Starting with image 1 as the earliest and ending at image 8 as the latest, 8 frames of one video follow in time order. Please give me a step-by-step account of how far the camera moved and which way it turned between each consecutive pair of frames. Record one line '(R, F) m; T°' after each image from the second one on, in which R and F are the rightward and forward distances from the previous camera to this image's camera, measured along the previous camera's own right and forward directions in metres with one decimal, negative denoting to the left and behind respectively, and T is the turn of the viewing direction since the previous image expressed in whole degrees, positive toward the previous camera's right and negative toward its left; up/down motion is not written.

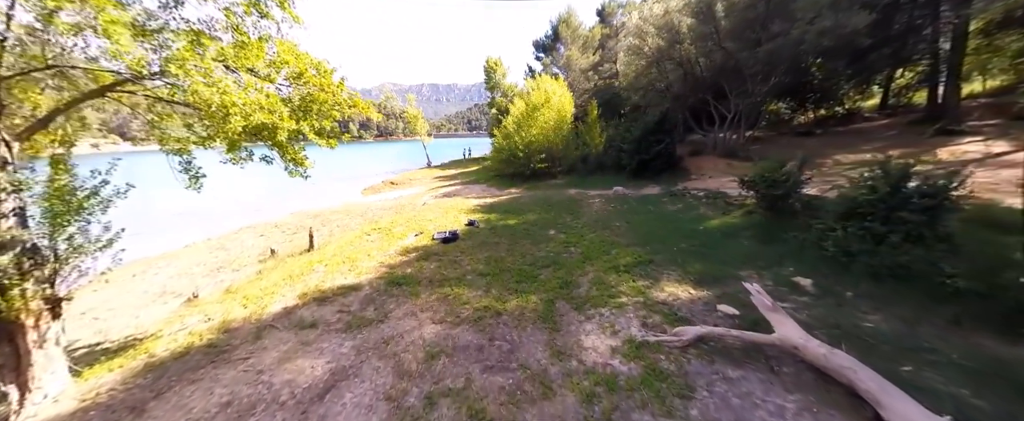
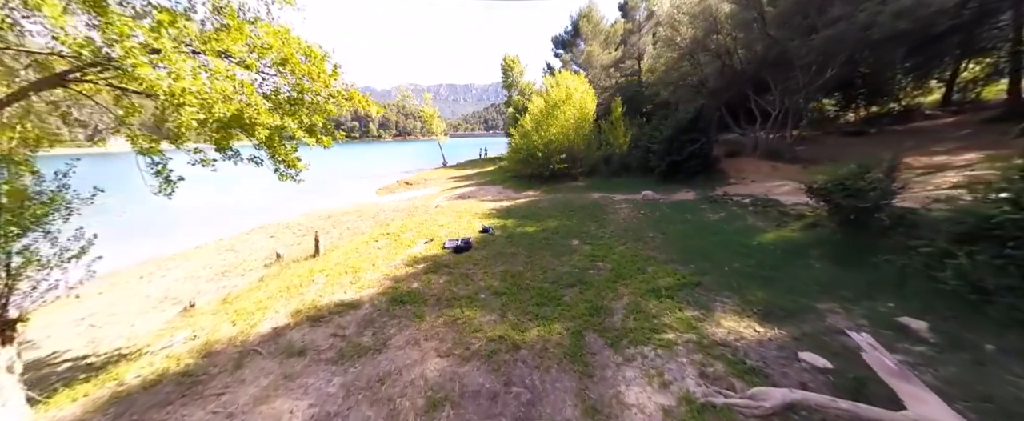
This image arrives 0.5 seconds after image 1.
(-0.1, +1.2) m; -3°
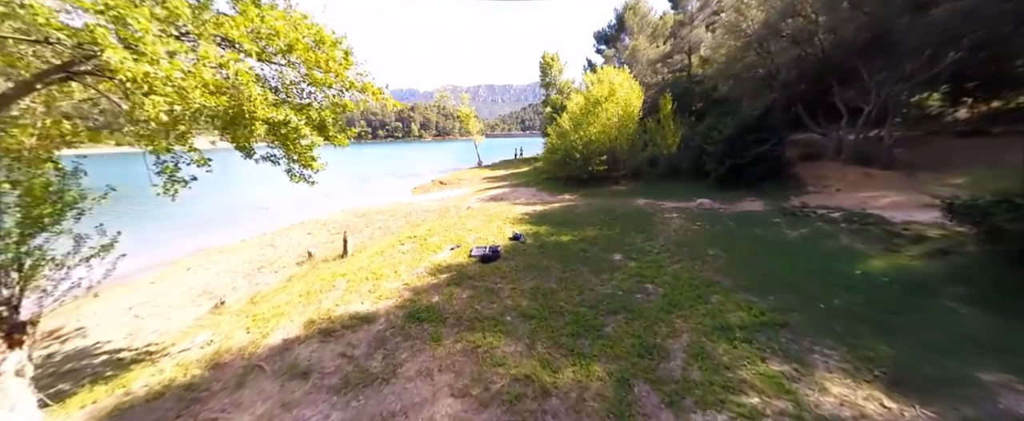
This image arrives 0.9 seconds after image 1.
(0.0, +1.1) m; -6°
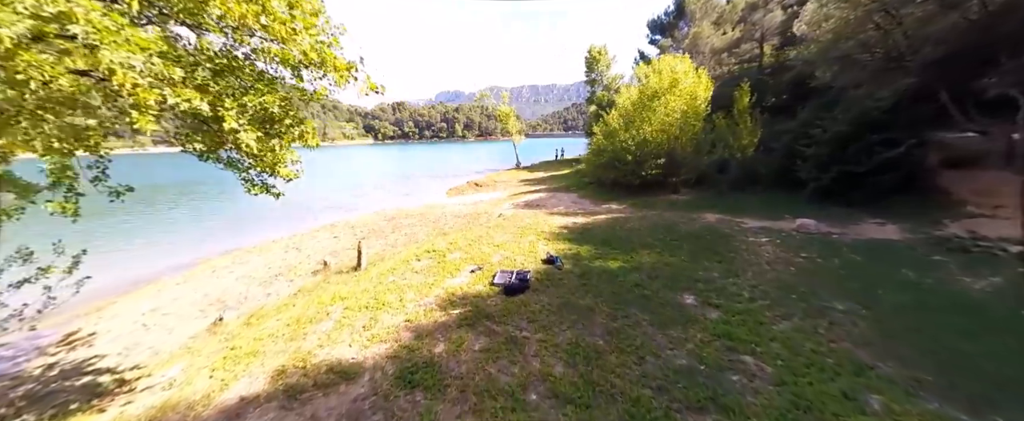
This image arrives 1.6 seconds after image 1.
(+0.1, +2.1) m; -7°
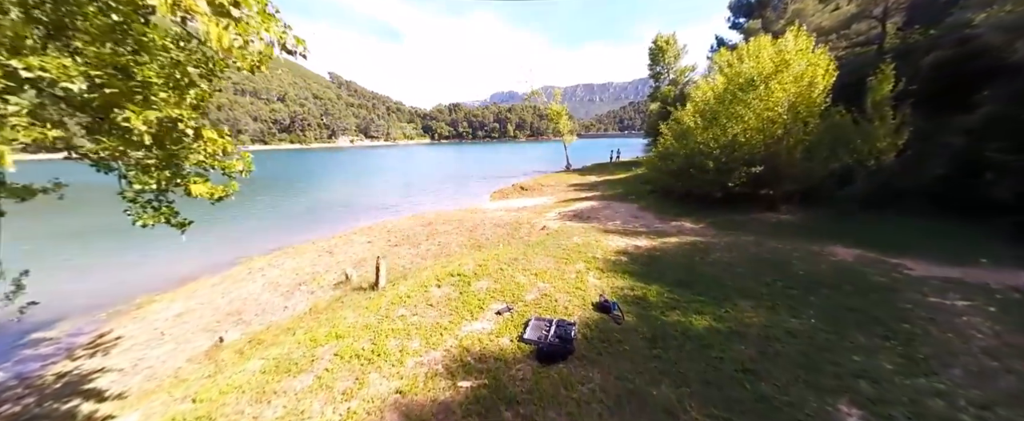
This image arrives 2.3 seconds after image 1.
(+0.1, +2.2) m; -9°
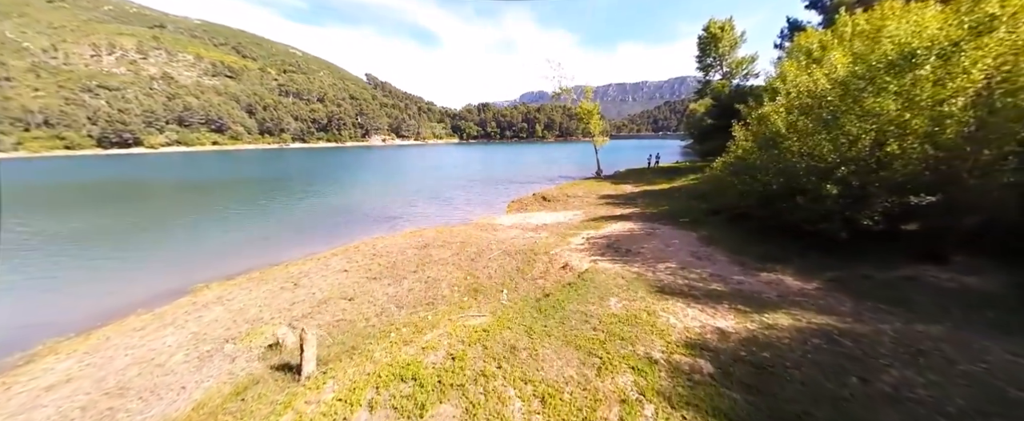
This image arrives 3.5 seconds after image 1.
(+0.5, +3.8) m; -5°
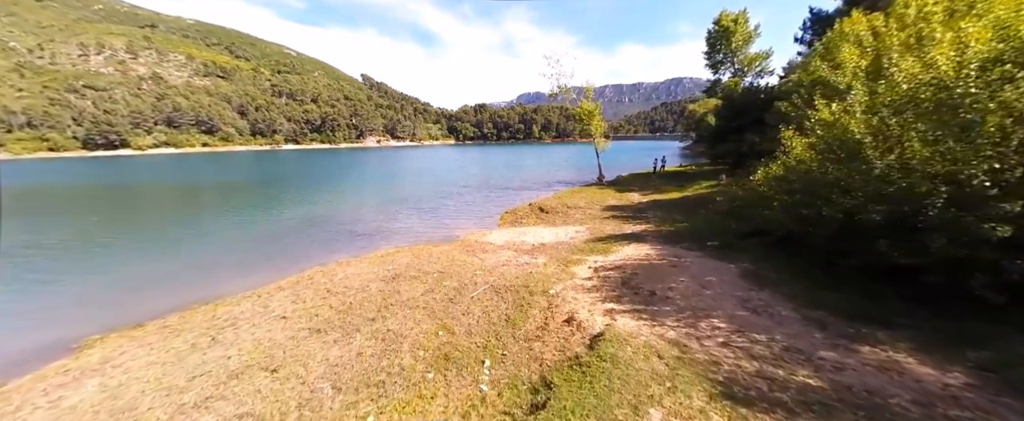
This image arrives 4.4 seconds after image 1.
(+0.3, +2.8) m; +1°
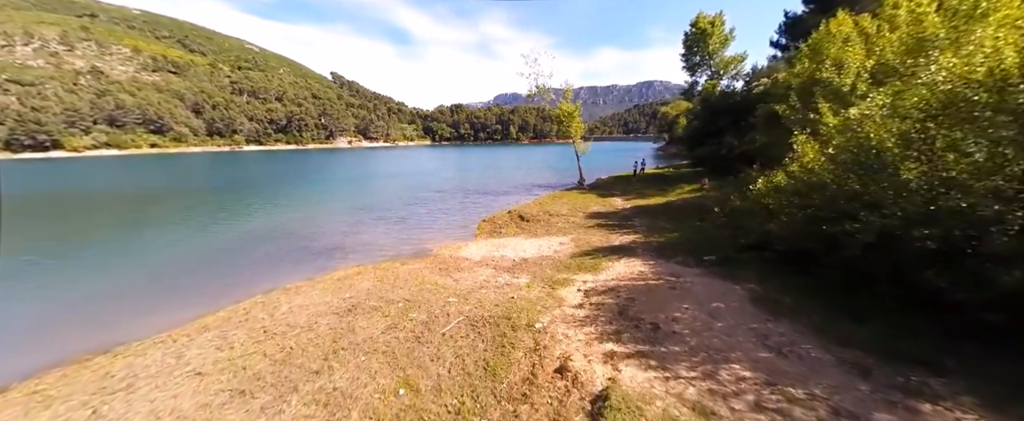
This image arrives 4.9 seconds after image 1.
(0.0, +1.6) m; +4°
